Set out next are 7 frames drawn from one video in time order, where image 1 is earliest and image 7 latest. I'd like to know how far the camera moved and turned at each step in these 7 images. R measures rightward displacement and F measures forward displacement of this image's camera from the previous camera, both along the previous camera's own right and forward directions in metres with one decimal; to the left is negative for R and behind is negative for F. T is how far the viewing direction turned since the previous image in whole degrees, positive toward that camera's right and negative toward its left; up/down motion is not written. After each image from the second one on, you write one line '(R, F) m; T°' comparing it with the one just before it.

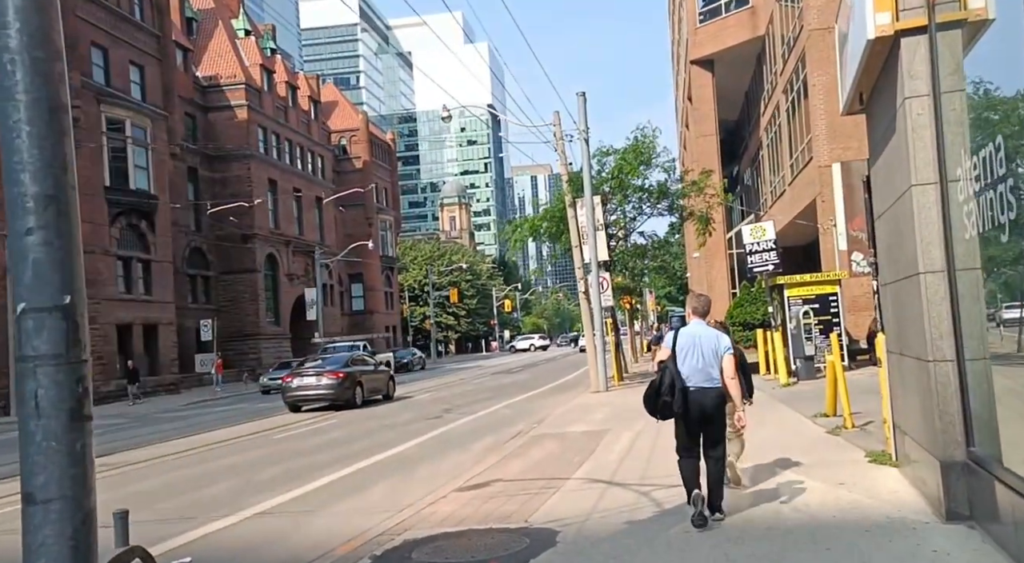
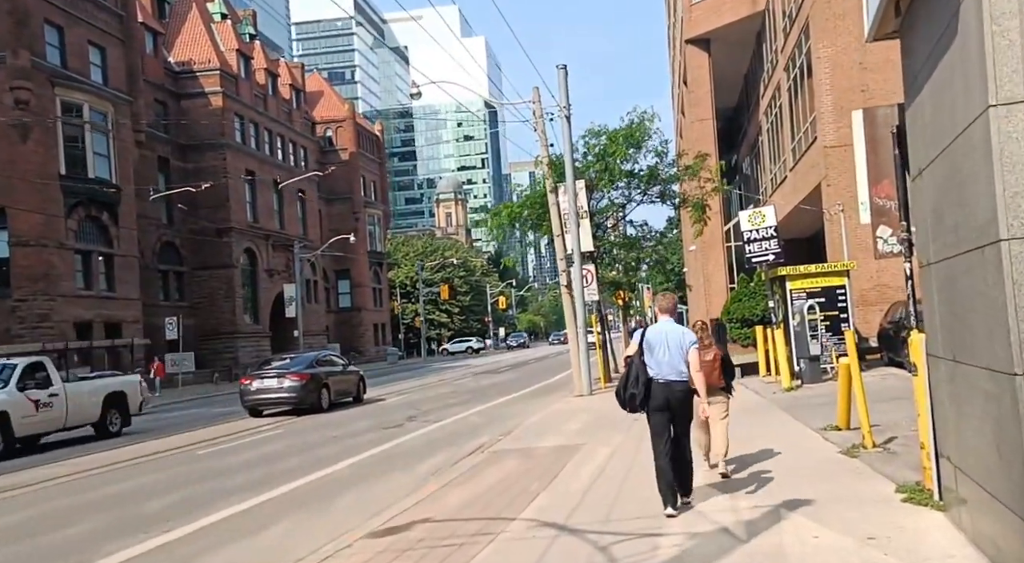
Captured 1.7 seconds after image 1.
(+0.6, +2.4) m; 0°
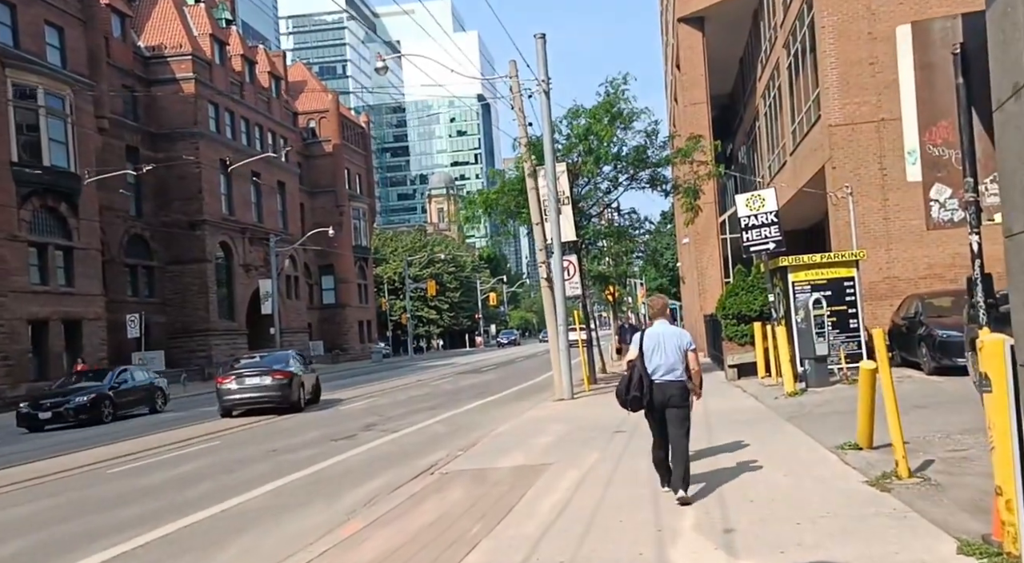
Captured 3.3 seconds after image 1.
(+0.4, +2.2) m; 0°
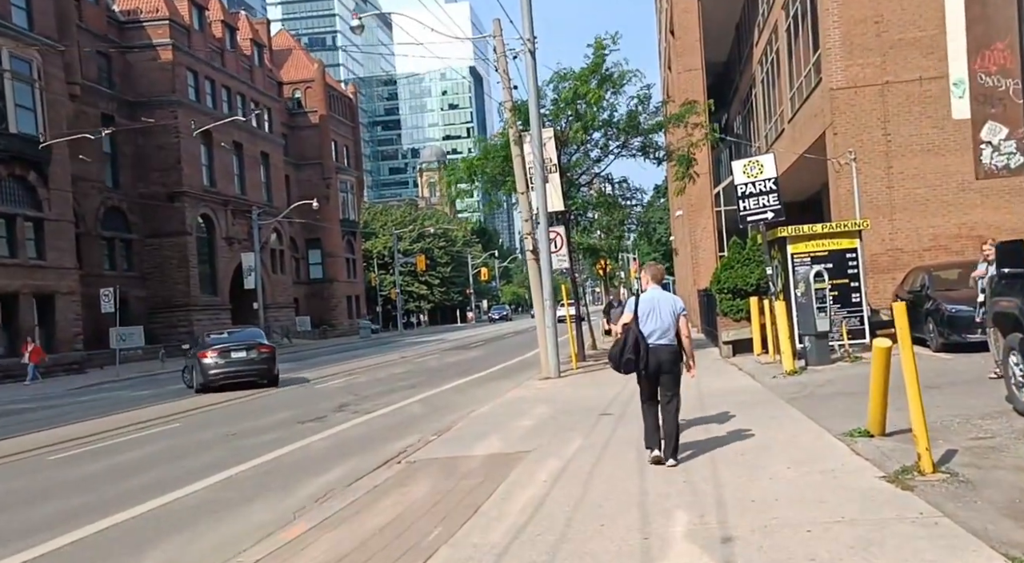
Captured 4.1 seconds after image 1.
(+0.2, +1.1) m; 0°
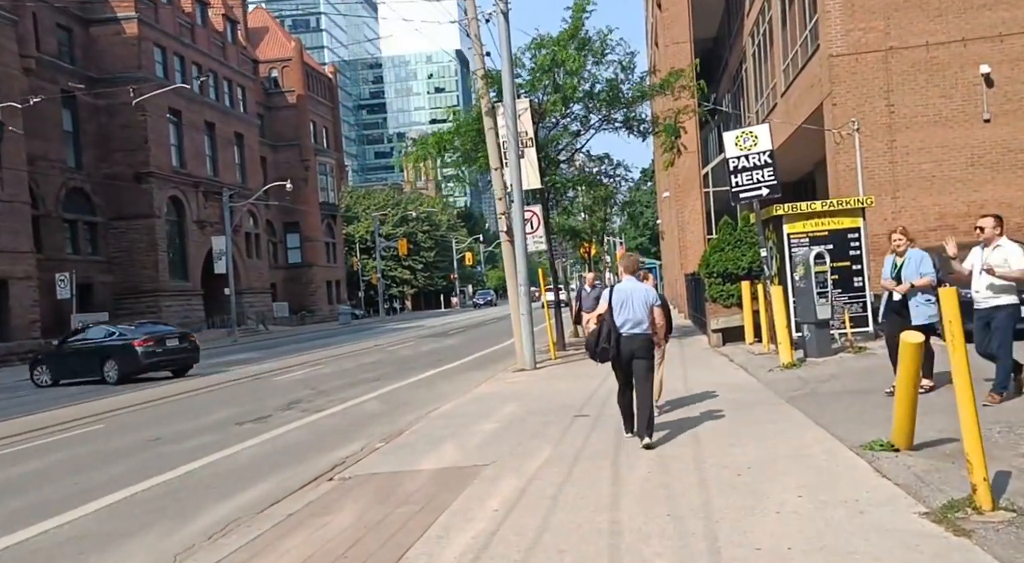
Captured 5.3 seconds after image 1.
(+0.3, +1.7) m; +1°
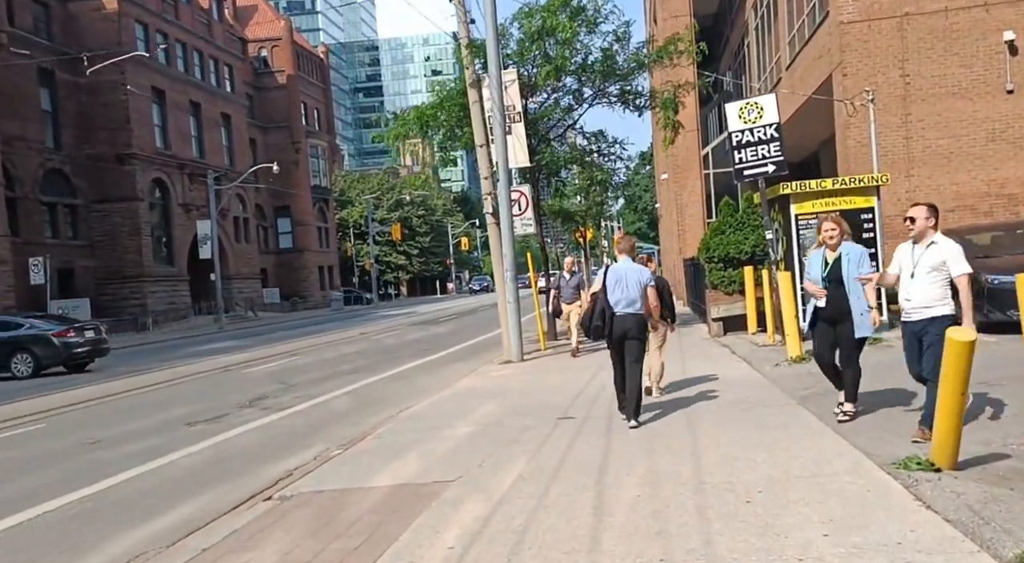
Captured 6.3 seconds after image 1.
(+0.2, +1.3) m; 0°
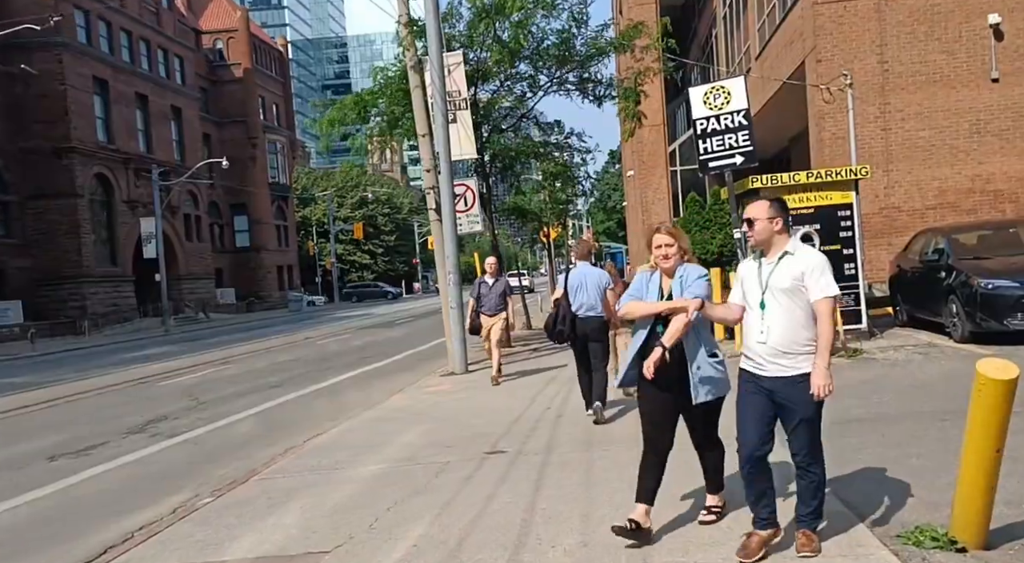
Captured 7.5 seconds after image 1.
(+0.4, +1.7) m; +2°
